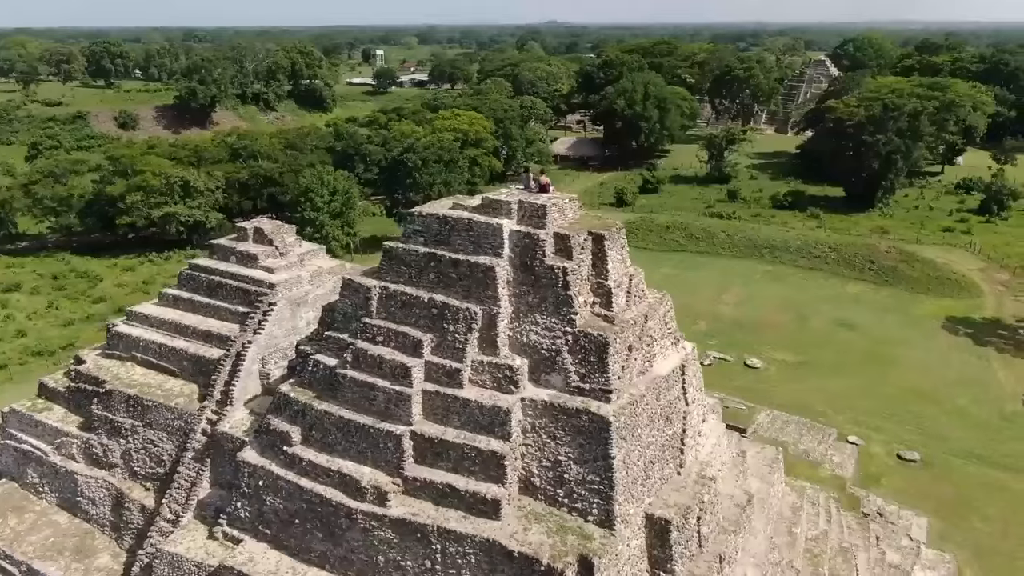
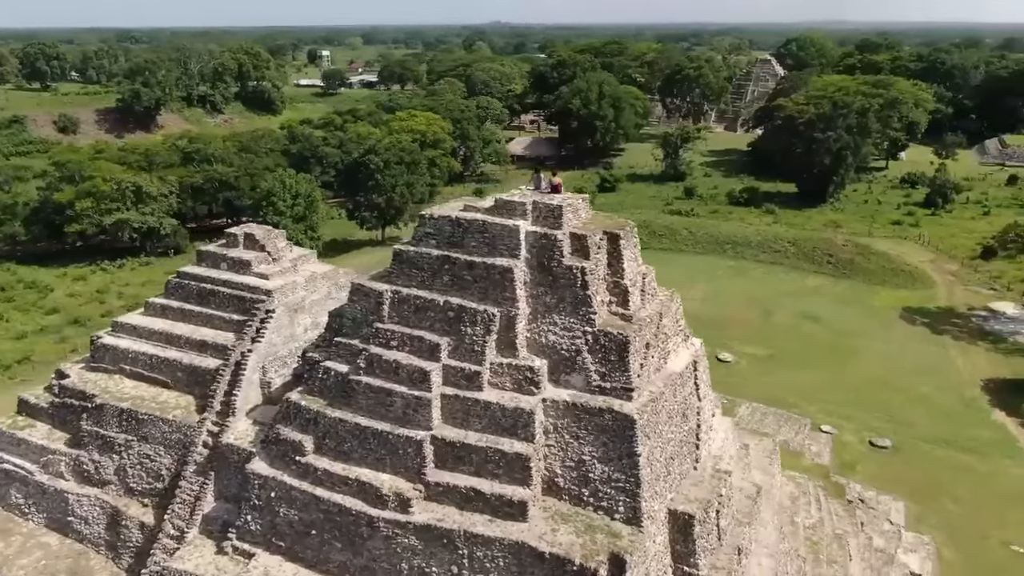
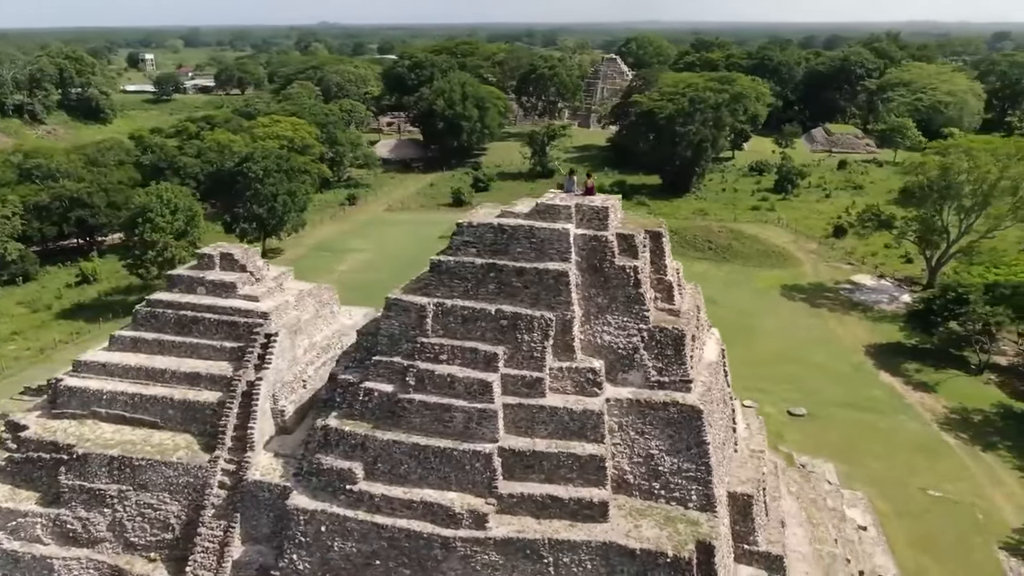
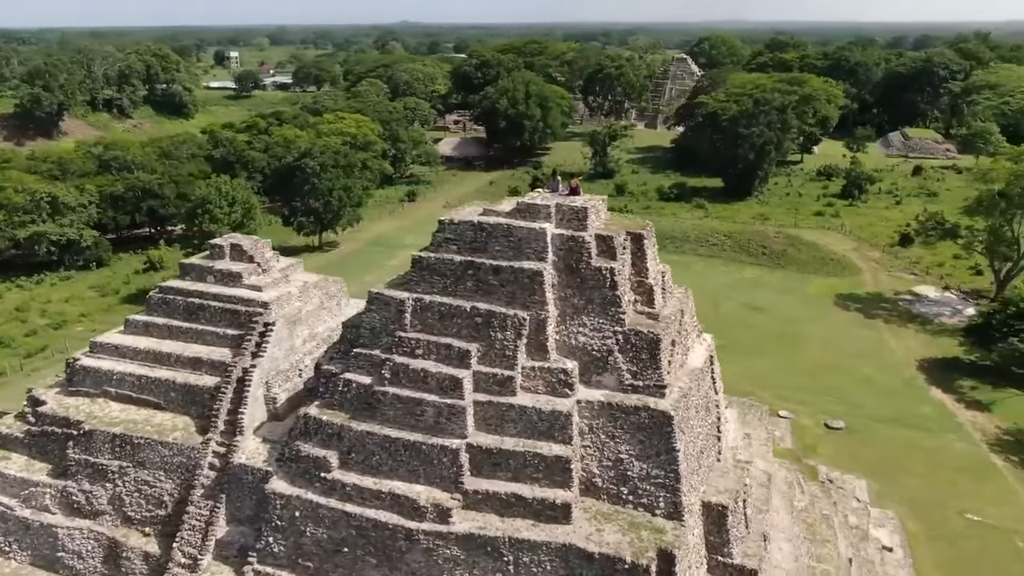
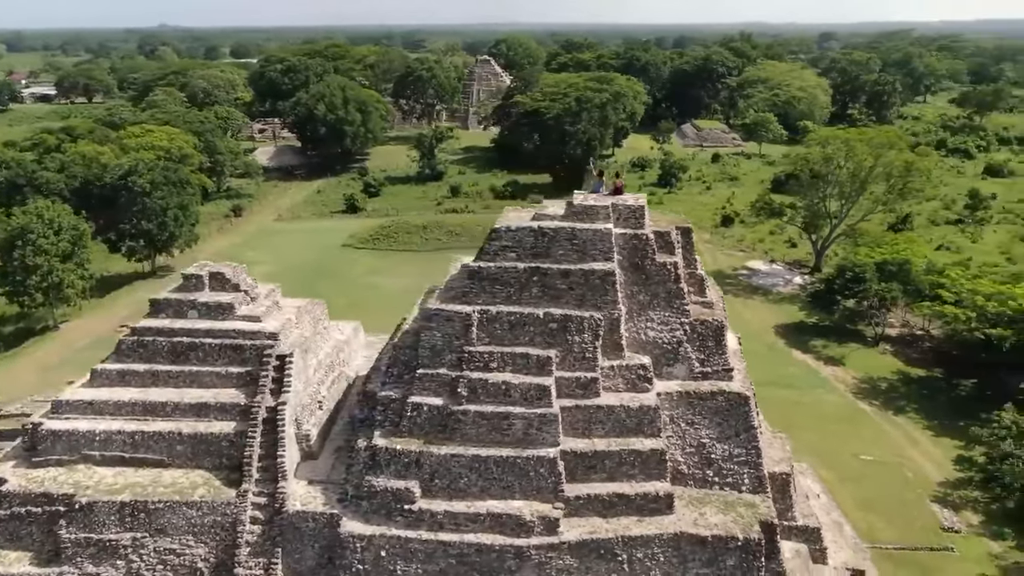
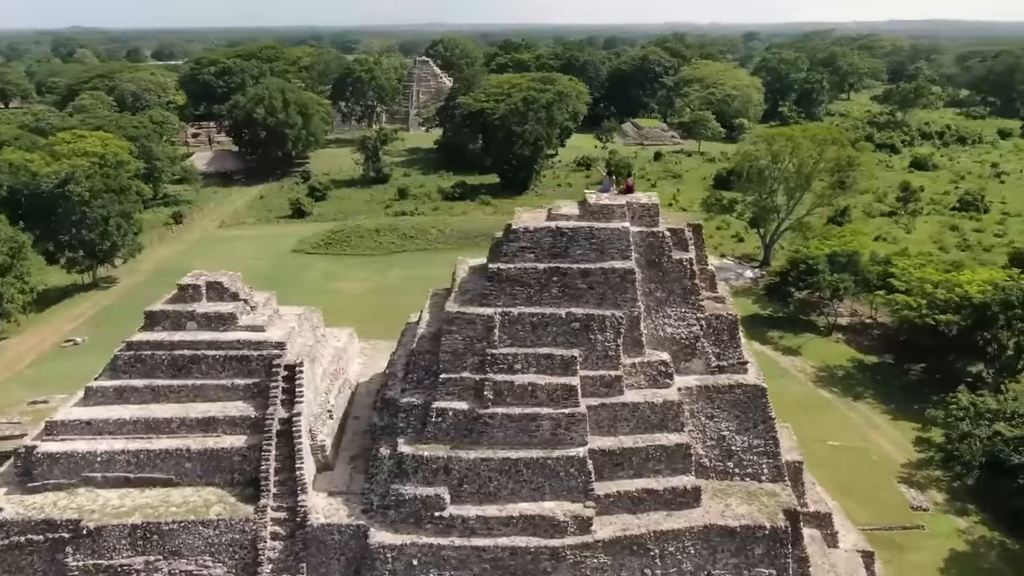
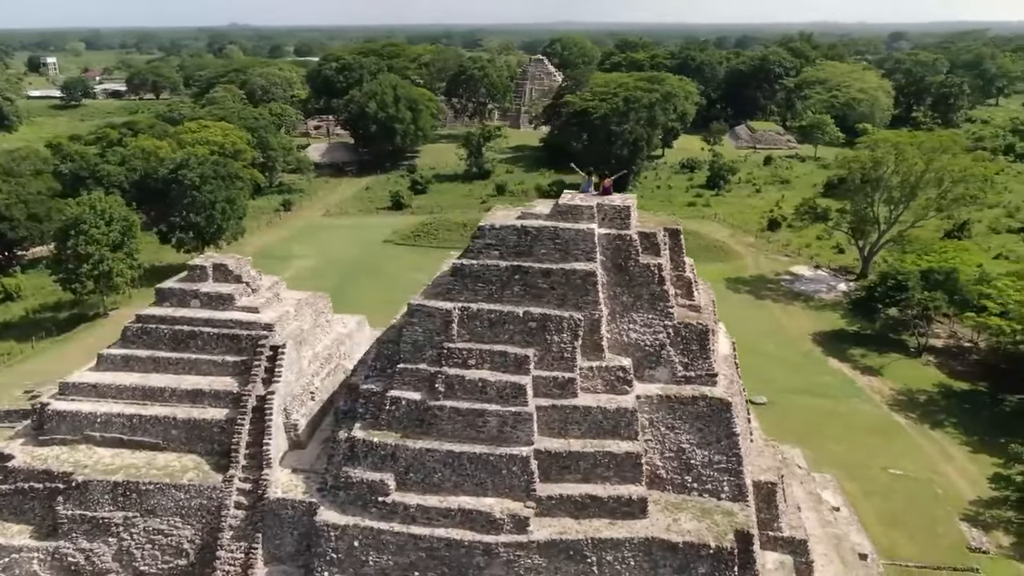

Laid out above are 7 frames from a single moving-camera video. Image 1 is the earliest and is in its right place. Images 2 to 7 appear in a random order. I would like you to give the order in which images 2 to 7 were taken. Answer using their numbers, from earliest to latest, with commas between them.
2, 4, 3, 7, 5, 6
